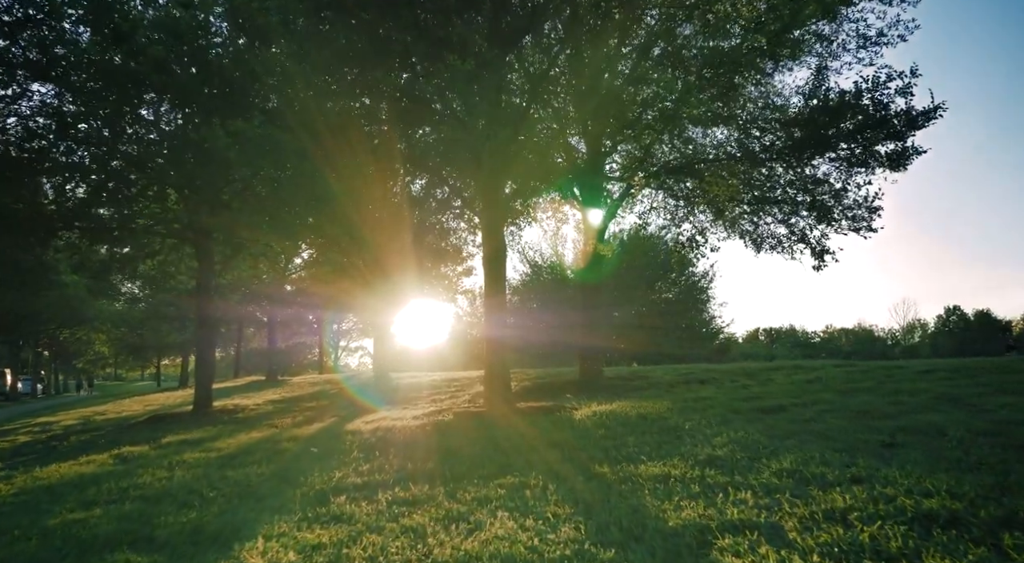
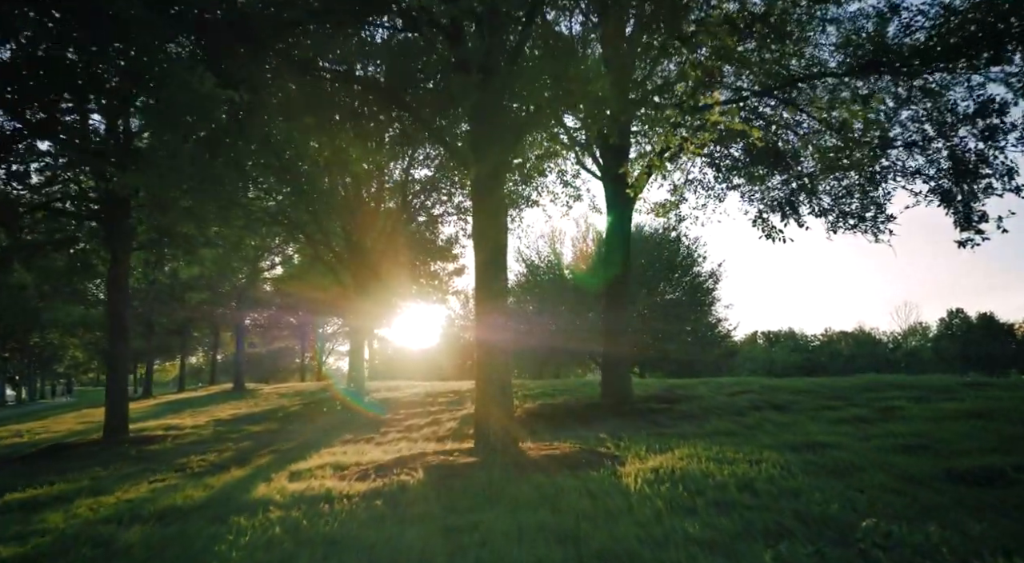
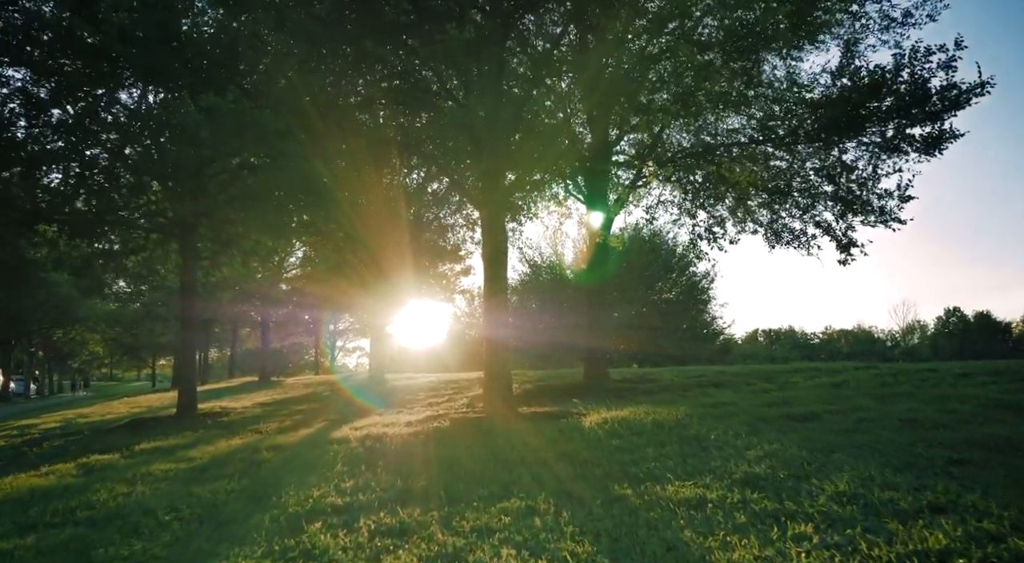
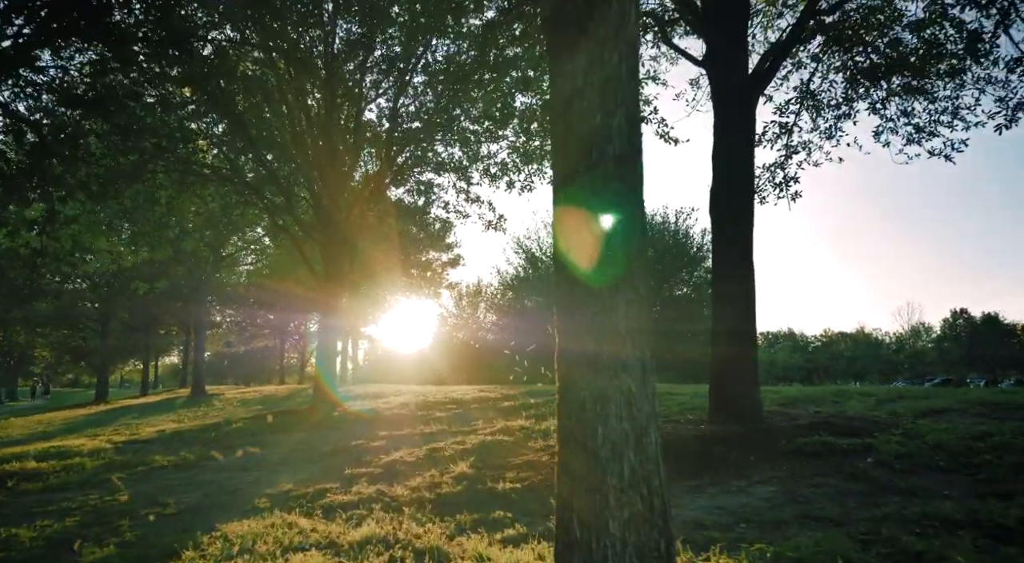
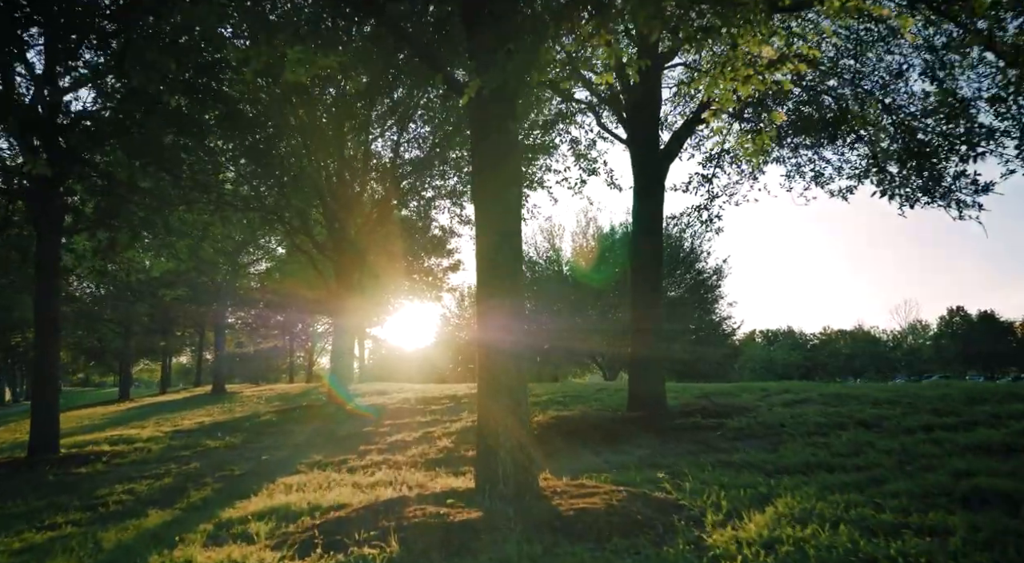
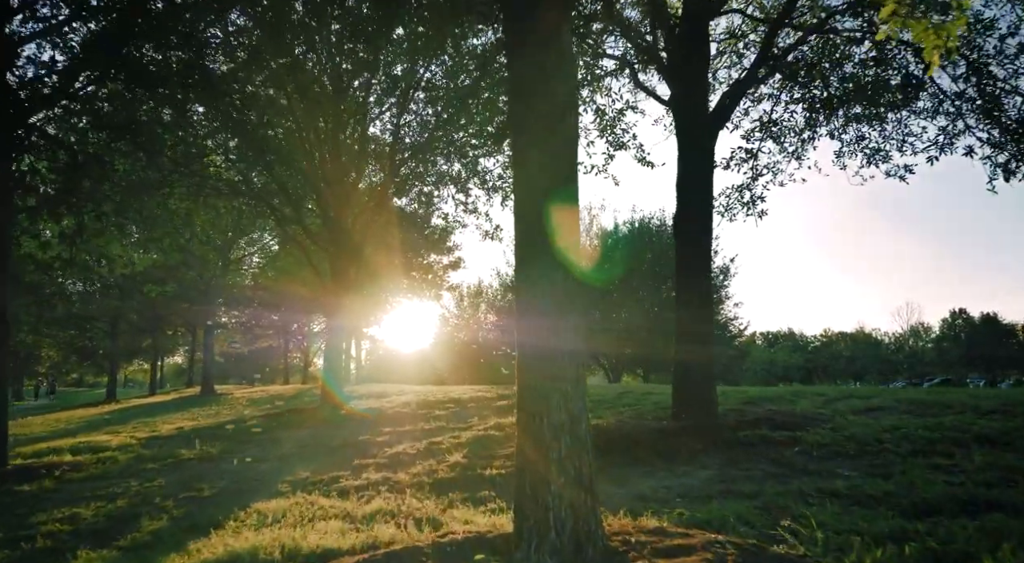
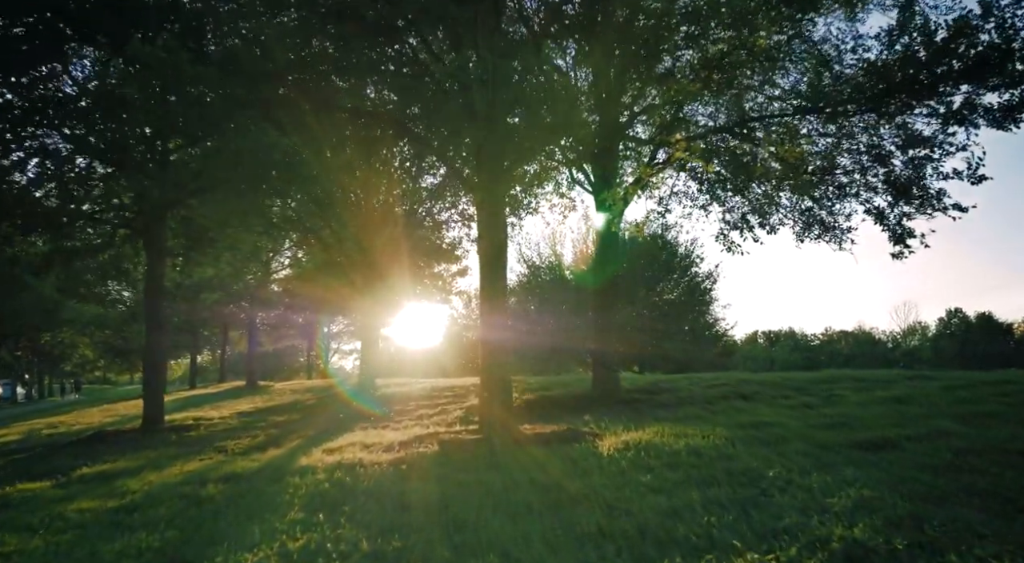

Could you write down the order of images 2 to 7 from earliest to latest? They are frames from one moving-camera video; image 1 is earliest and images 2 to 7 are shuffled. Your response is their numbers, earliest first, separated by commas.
3, 7, 2, 5, 6, 4
